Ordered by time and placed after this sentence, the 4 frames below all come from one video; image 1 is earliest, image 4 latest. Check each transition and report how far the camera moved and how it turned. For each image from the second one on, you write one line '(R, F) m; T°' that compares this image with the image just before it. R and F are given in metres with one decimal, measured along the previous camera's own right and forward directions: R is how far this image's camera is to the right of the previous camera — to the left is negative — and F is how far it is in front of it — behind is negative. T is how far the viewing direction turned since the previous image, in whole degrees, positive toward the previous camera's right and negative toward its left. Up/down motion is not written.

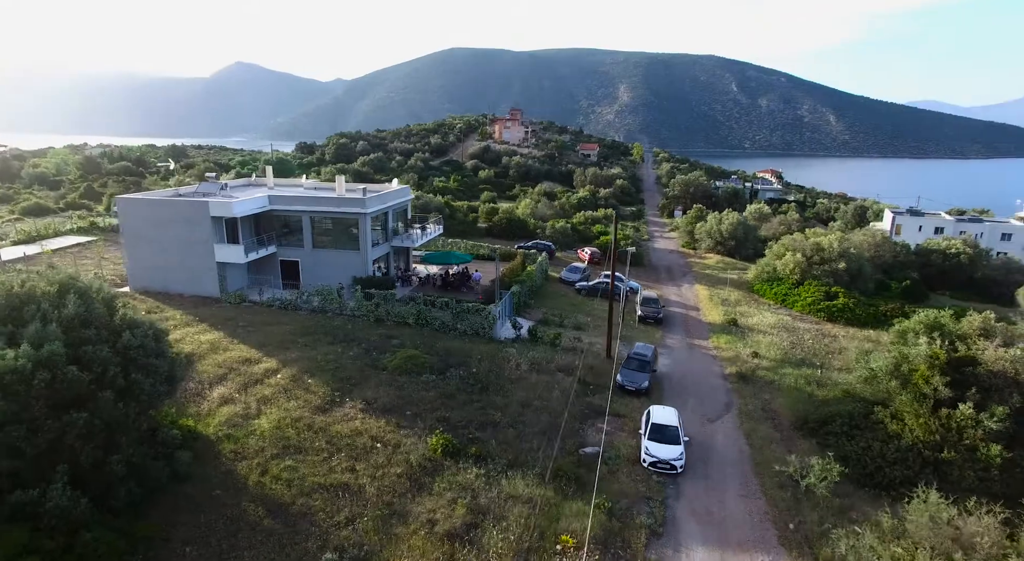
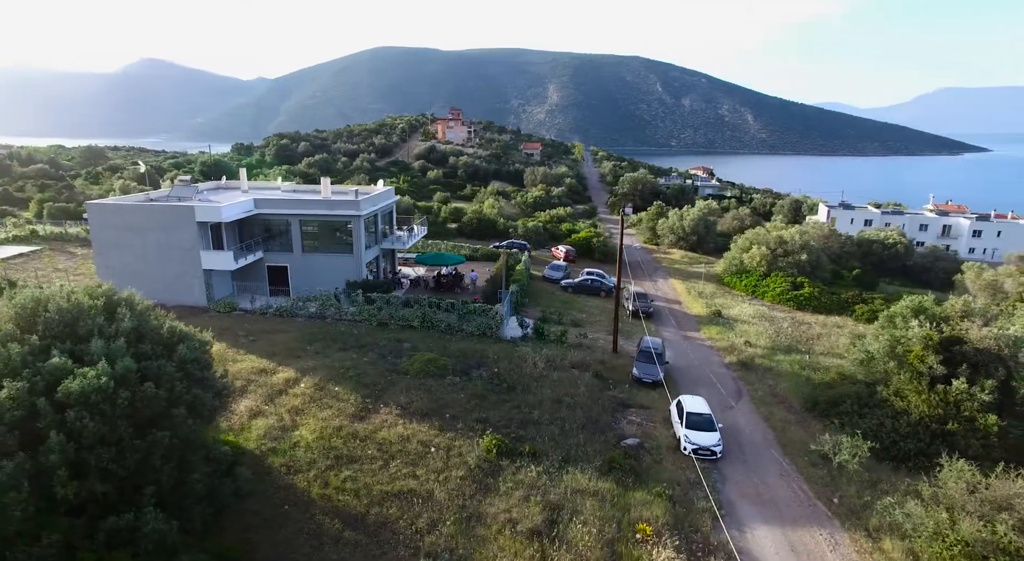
(-2.8, 0.0) m; +6°
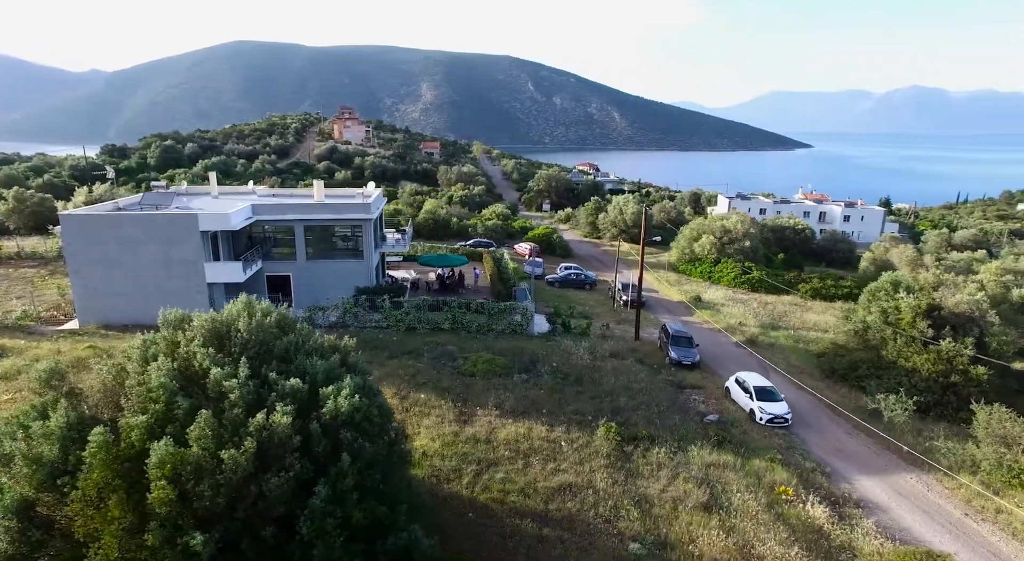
(-5.8, +0.2) m; +11°
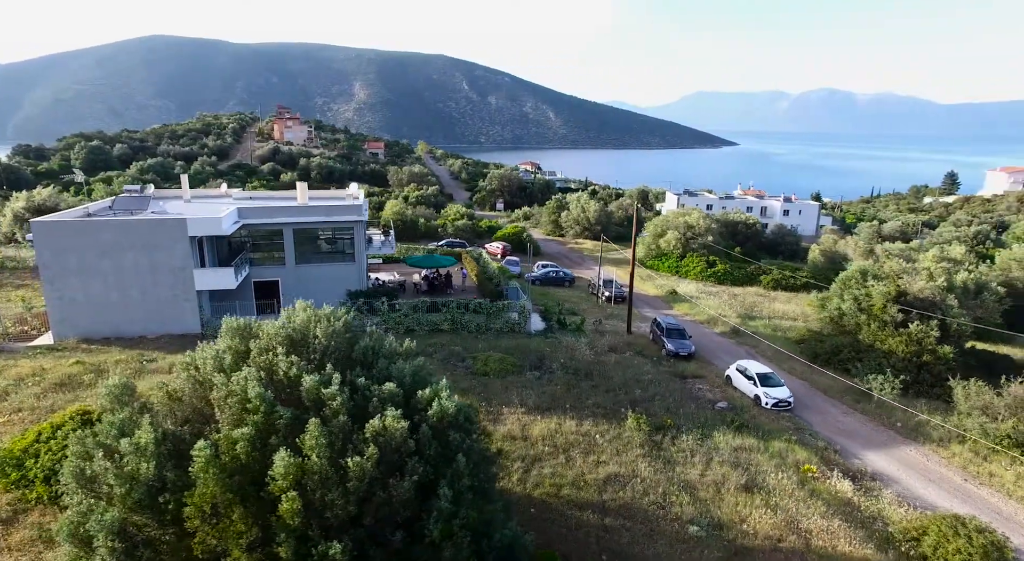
(-2.3, -0.1) m; +6°
